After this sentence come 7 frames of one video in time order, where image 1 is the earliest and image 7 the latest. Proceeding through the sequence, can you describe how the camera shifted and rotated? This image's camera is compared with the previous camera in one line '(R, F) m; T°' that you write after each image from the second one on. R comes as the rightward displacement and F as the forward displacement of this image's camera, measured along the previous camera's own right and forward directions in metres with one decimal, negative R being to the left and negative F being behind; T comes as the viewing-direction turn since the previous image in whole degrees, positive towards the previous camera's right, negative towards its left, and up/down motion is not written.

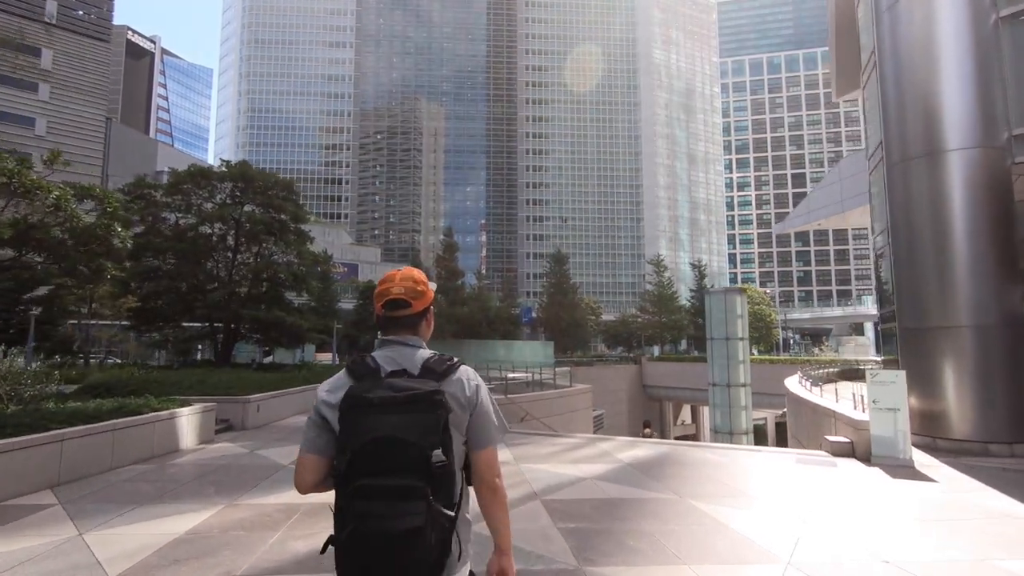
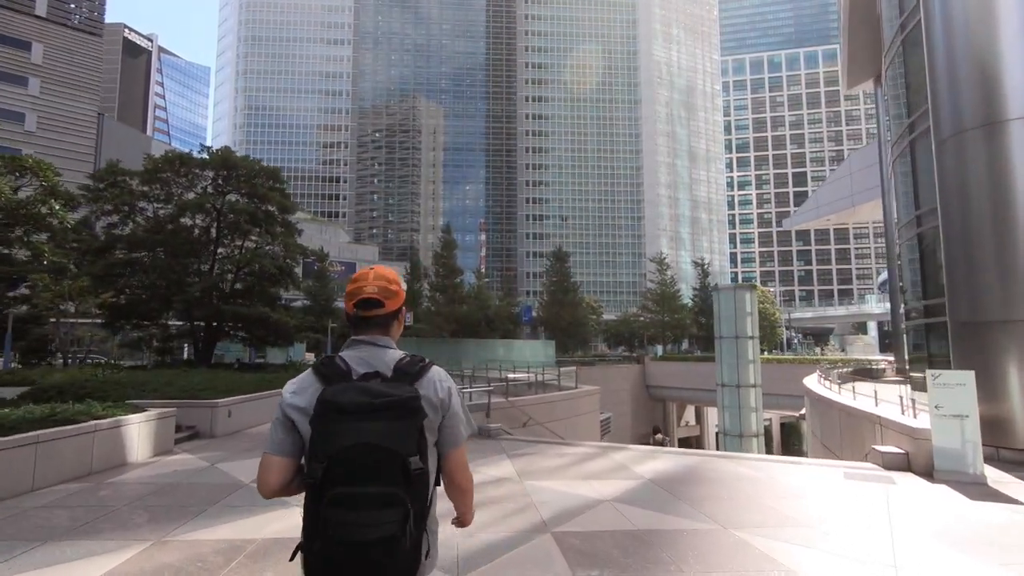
(0.0, +0.8) m; 0°
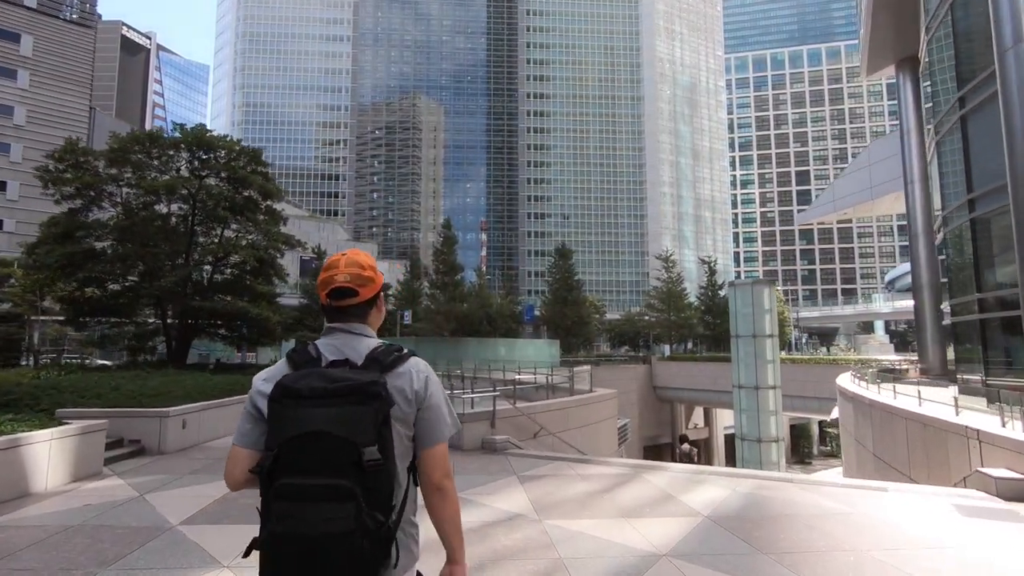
(-0.1, +1.1) m; 0°
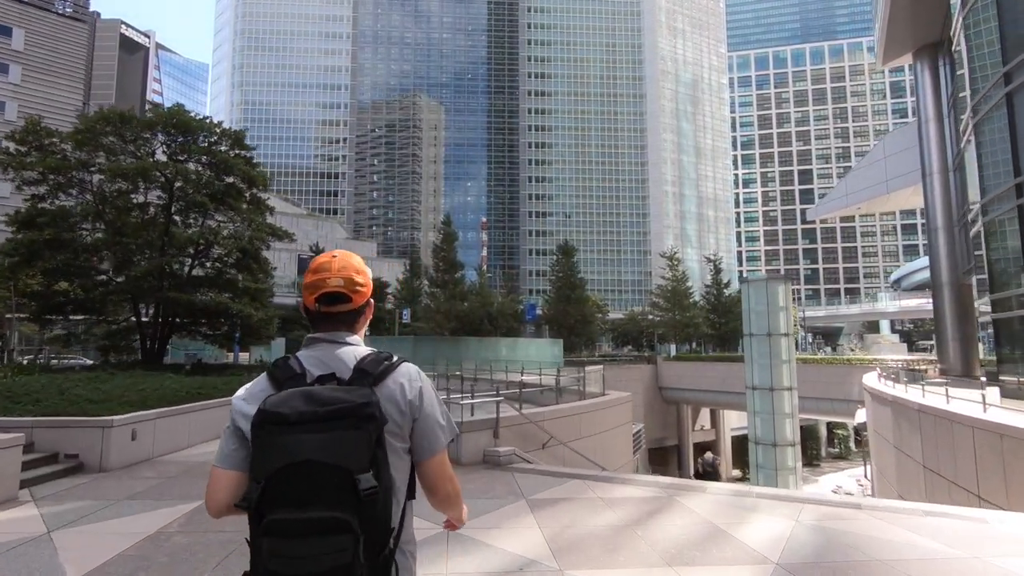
(-0.1, +0.9) m; 0°
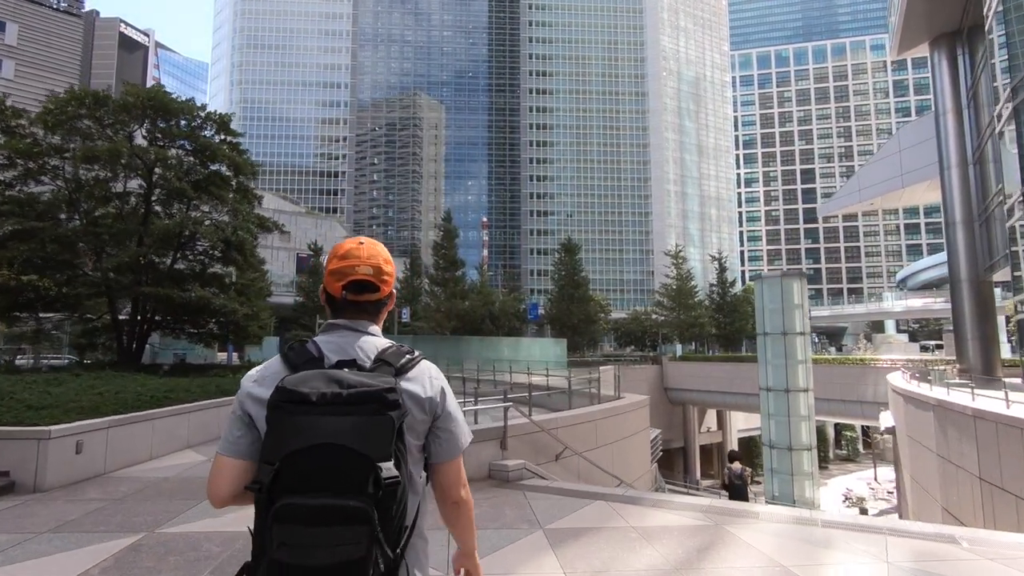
(-0.1, +0.7) m; 0°
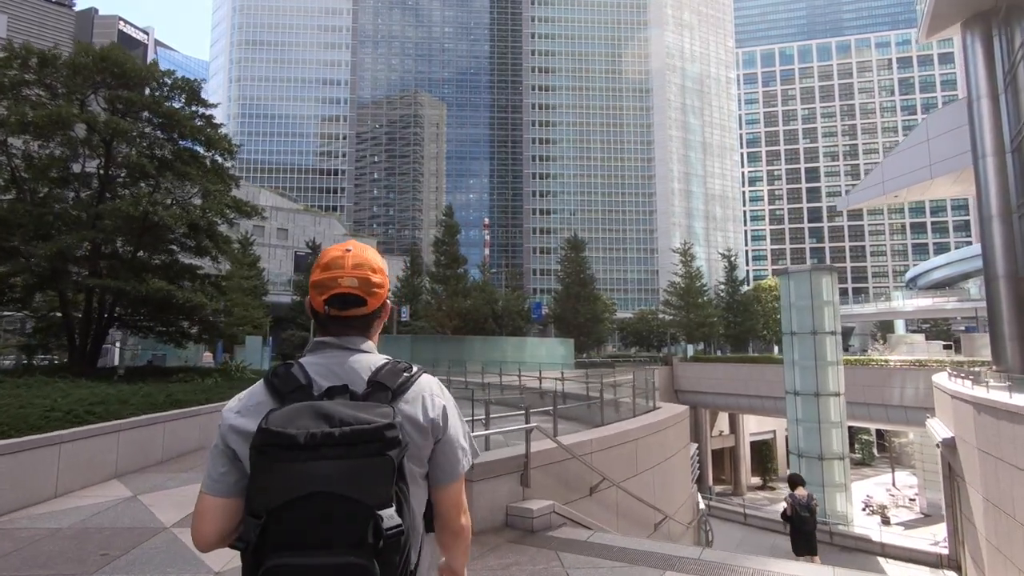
(-0.1, +1.2) m; 0°
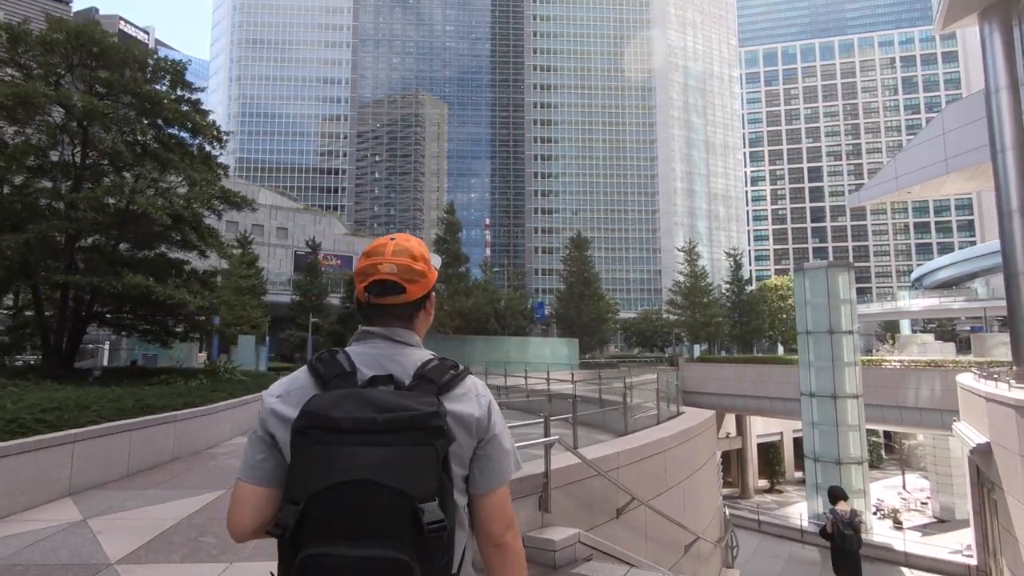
(-0.1, +0.6) m; 0°
